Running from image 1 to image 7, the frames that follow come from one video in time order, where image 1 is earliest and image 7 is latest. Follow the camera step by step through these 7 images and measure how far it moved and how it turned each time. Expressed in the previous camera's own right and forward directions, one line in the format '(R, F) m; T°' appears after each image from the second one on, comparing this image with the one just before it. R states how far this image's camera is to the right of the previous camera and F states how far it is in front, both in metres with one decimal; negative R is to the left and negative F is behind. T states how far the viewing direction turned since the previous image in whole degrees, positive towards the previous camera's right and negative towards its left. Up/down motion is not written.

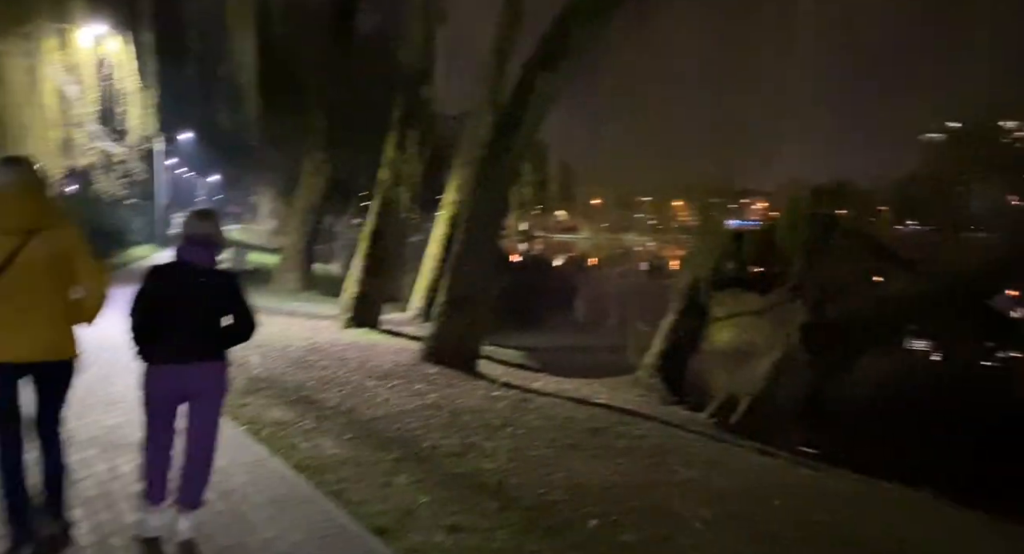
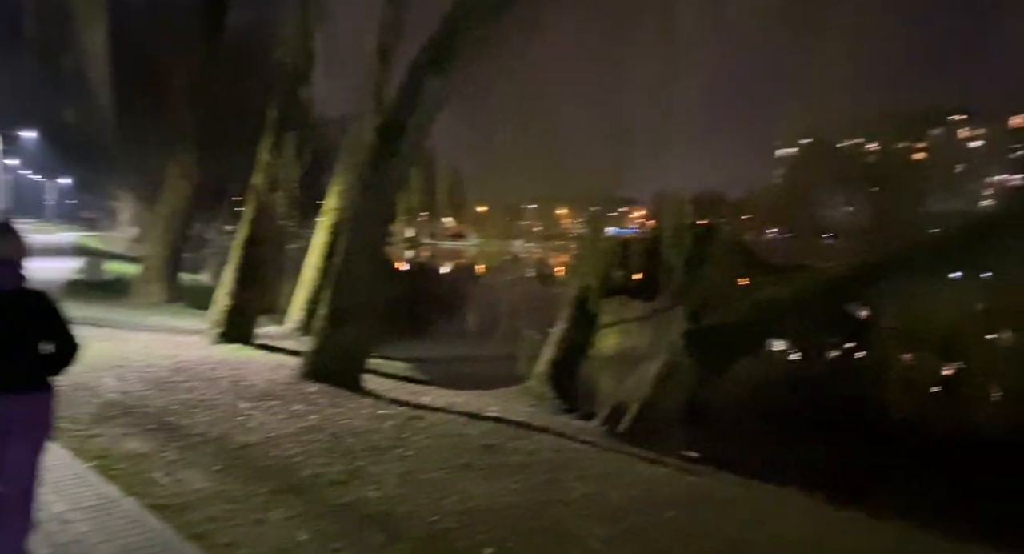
(+1.0, +2.3) m; -2°
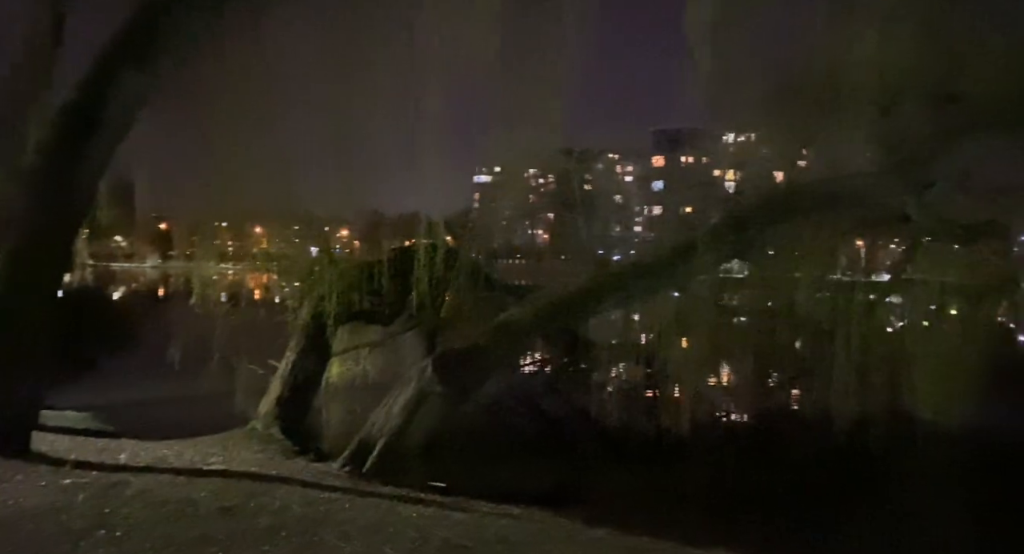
(-0.3, +1.3) m; +19°
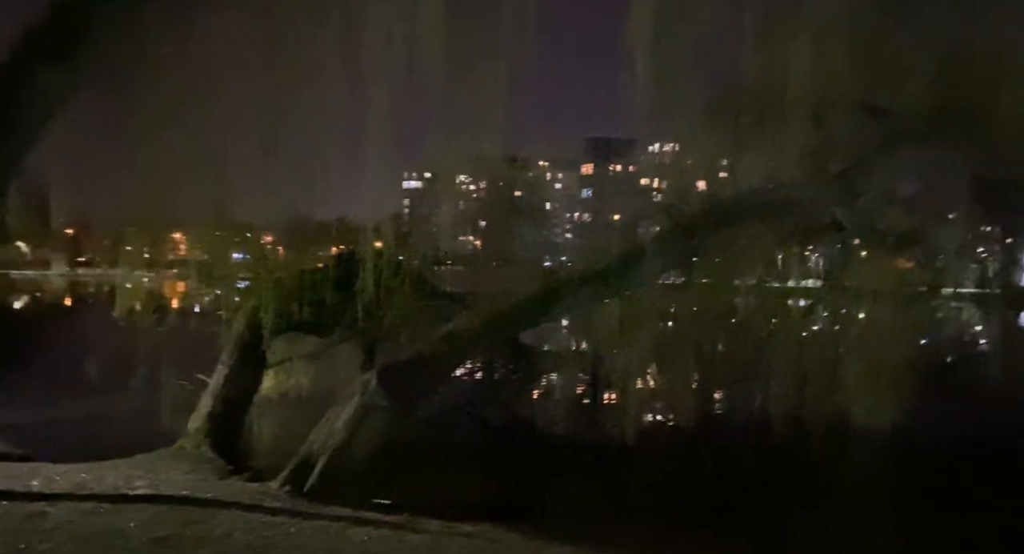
(-0.2, +0.4) m; +5°
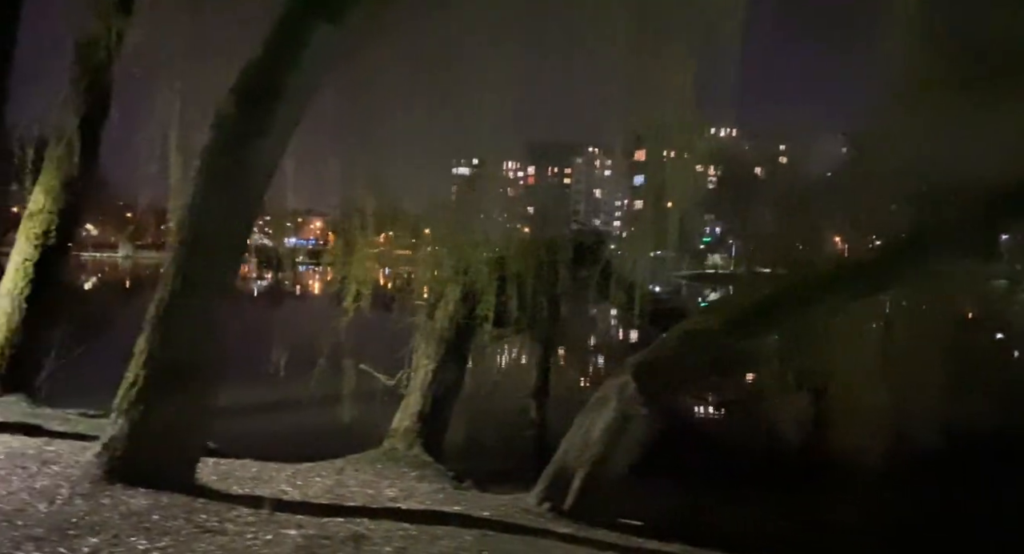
(-2.3, +0.7) m; -2°
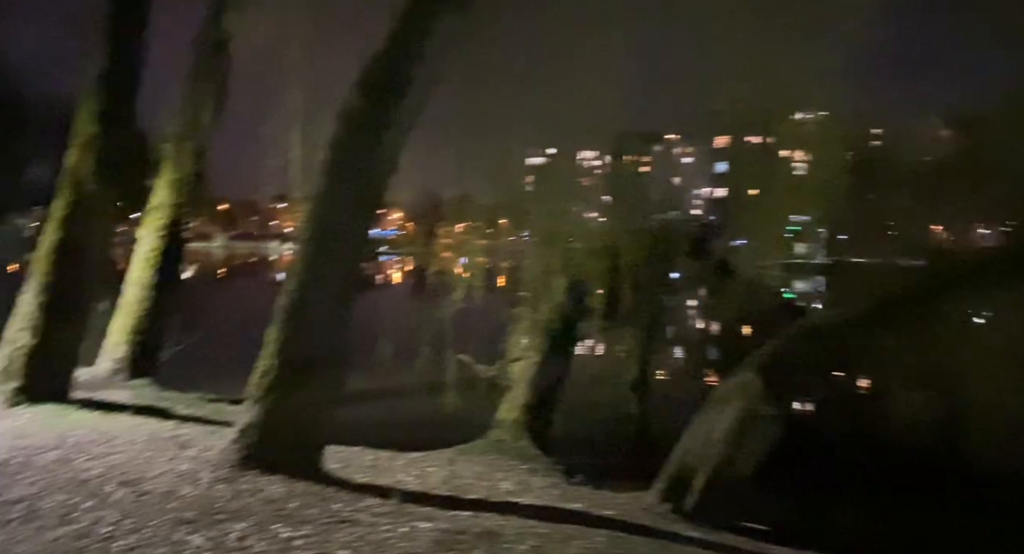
(-0.4, 0.0) m; -5°
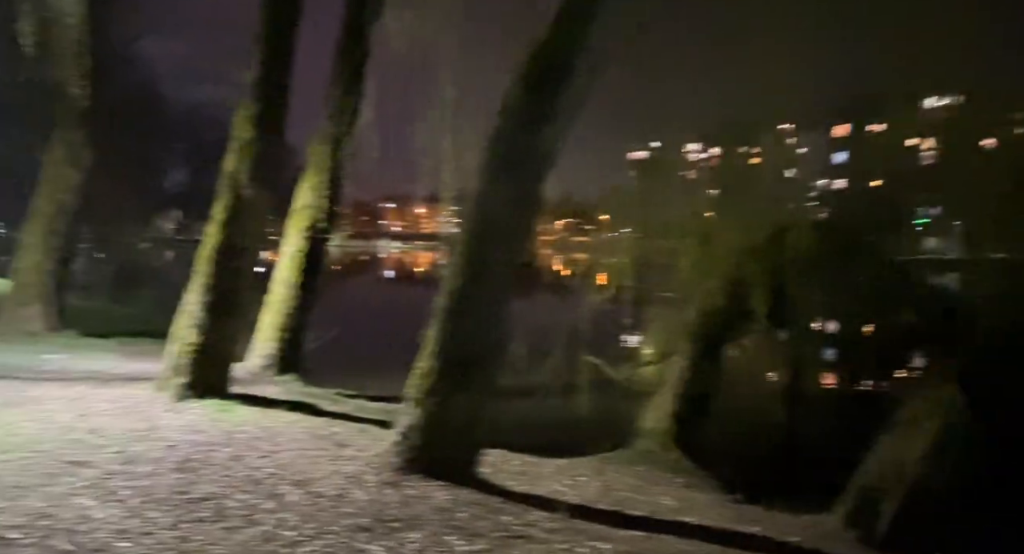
(-0.6, +0.3) m; -6°
